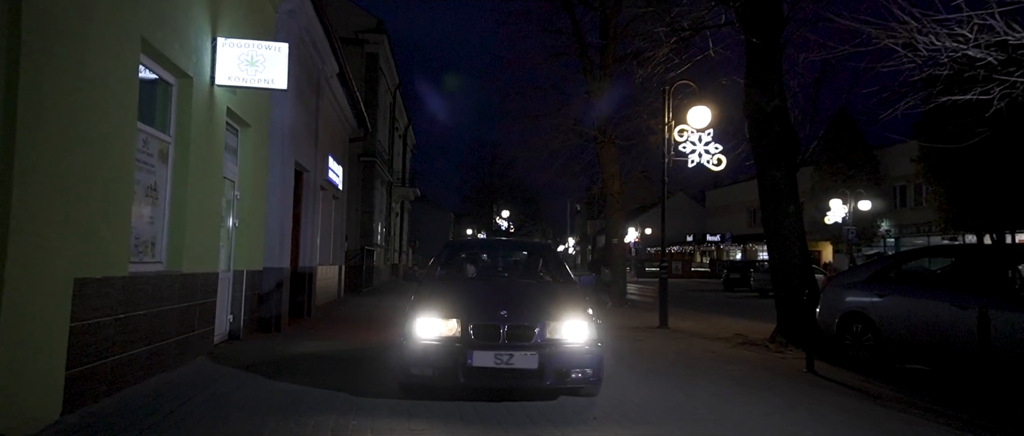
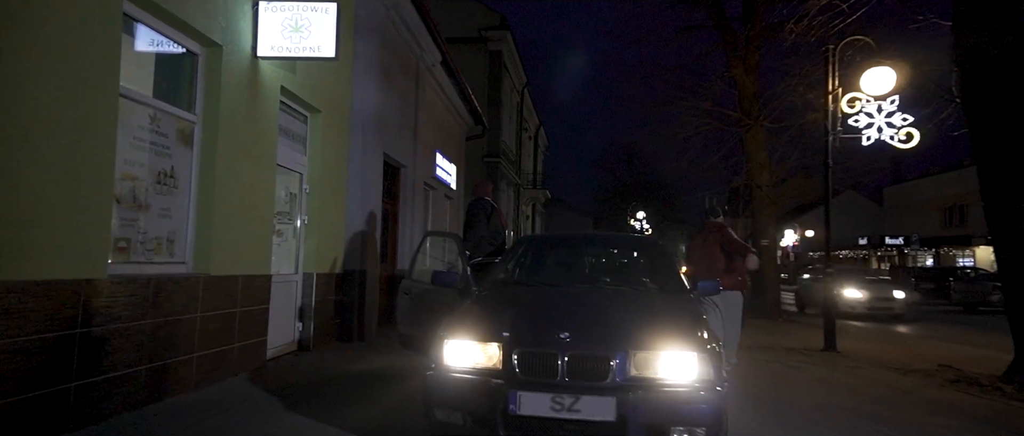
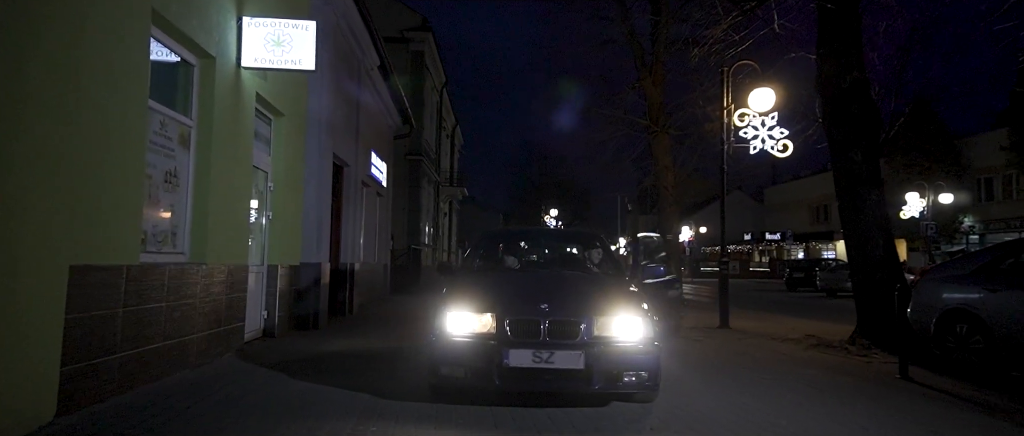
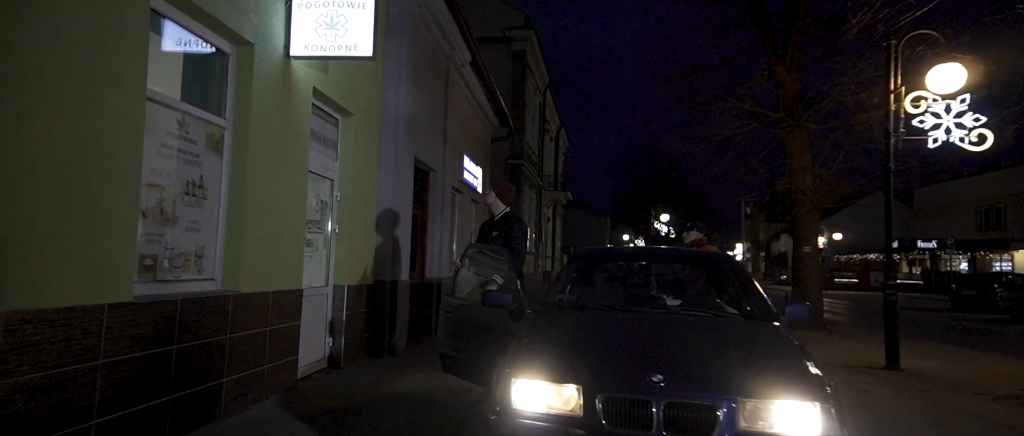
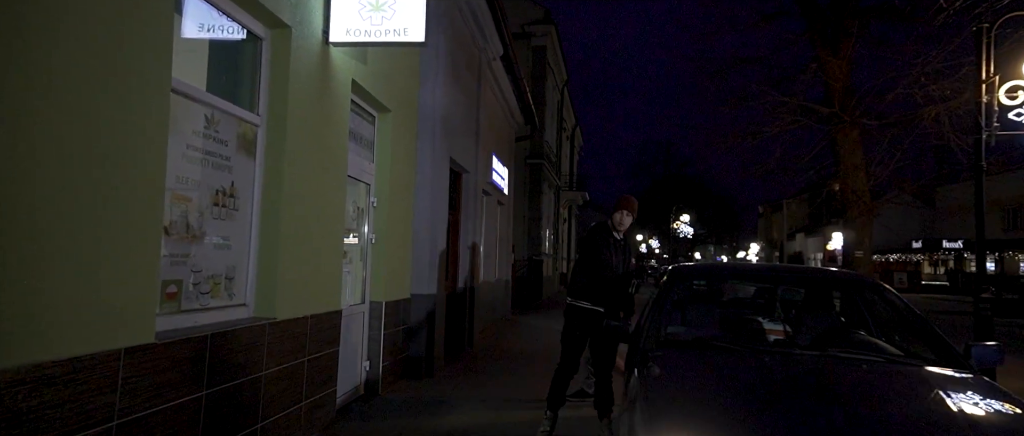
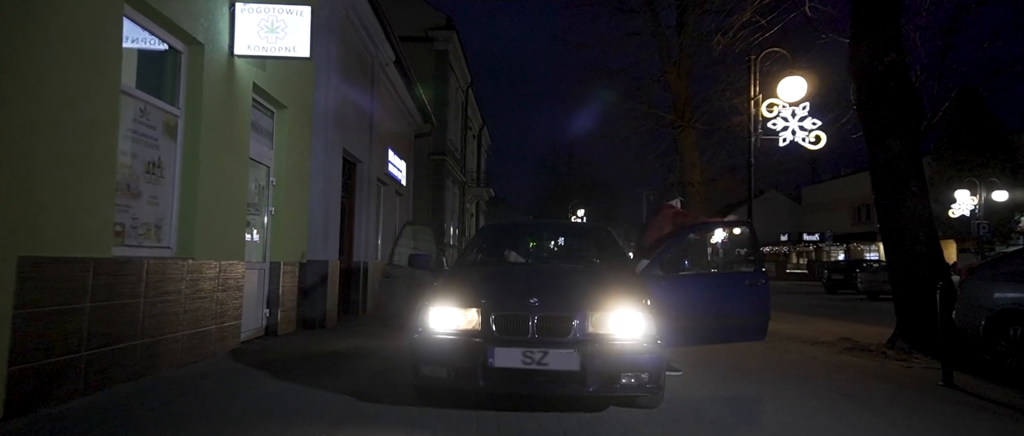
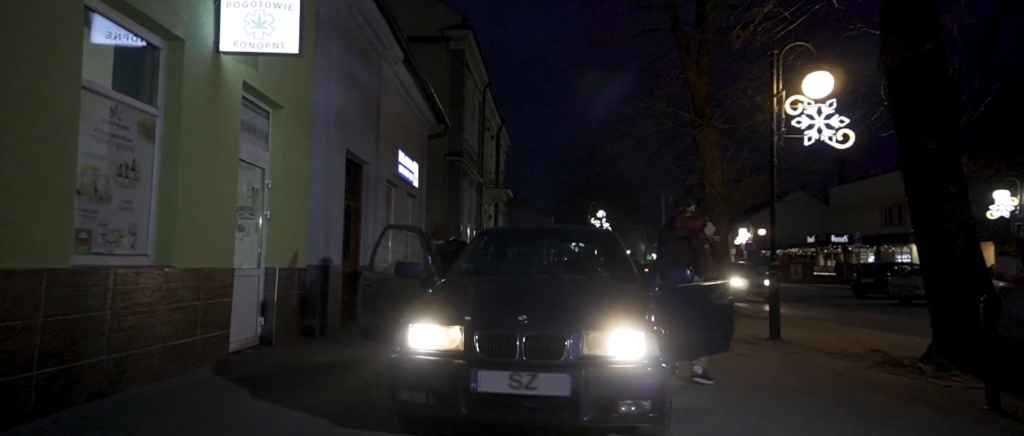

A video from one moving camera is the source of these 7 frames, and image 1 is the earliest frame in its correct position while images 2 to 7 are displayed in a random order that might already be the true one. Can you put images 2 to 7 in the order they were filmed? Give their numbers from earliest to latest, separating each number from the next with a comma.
3, 6, 7, 2, 4, 5
